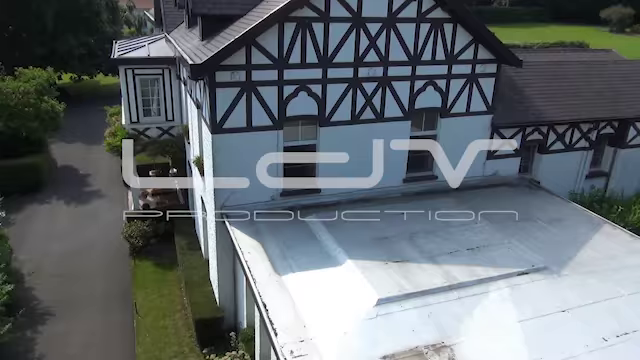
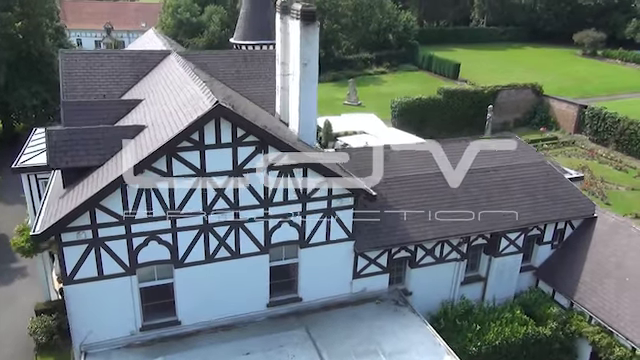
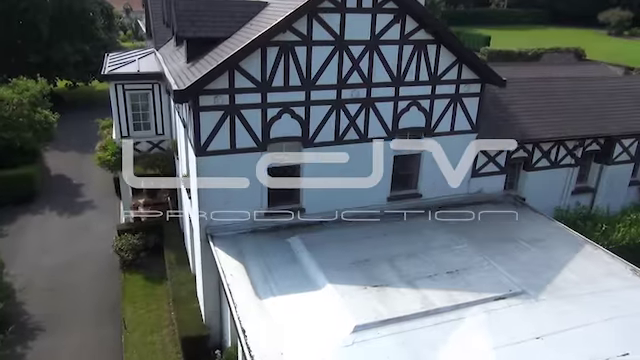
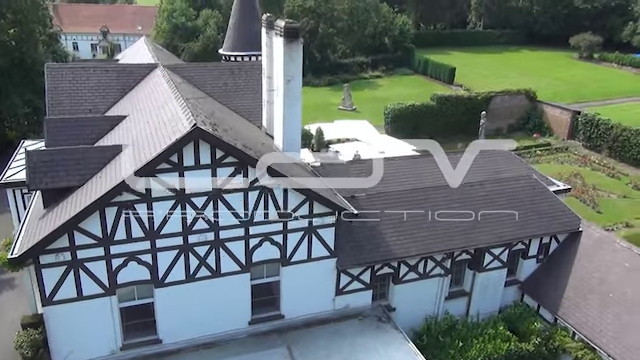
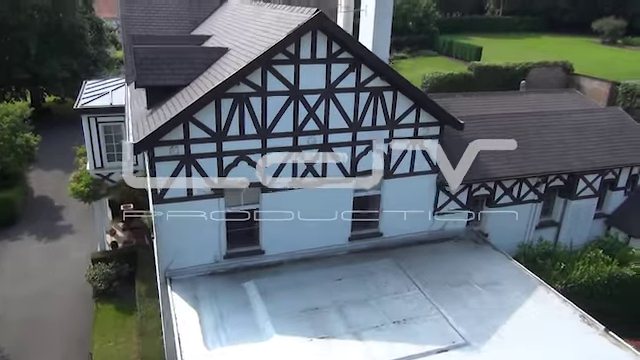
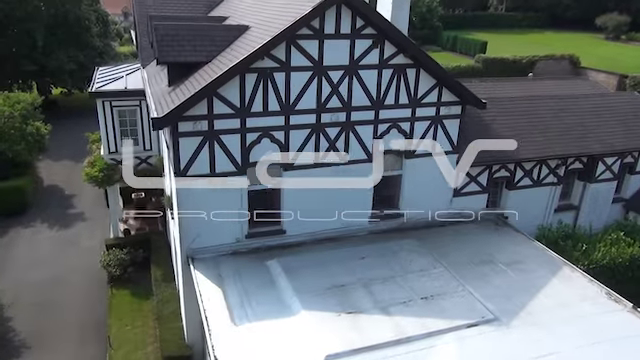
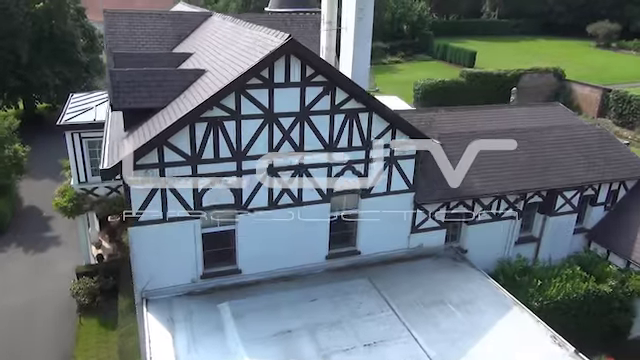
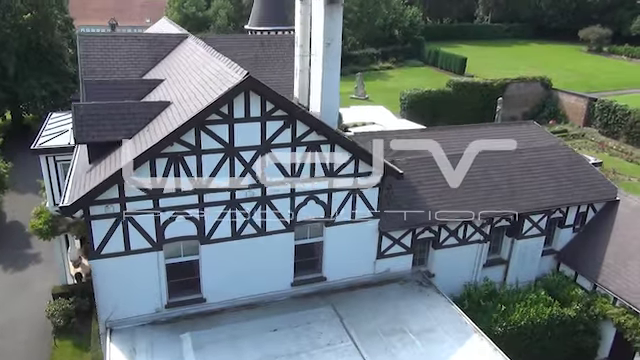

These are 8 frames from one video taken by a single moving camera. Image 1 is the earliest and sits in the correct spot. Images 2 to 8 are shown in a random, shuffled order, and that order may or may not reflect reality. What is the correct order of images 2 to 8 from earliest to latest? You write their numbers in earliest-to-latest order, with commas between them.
3, 6, 5, 7, 8, 2, 4
